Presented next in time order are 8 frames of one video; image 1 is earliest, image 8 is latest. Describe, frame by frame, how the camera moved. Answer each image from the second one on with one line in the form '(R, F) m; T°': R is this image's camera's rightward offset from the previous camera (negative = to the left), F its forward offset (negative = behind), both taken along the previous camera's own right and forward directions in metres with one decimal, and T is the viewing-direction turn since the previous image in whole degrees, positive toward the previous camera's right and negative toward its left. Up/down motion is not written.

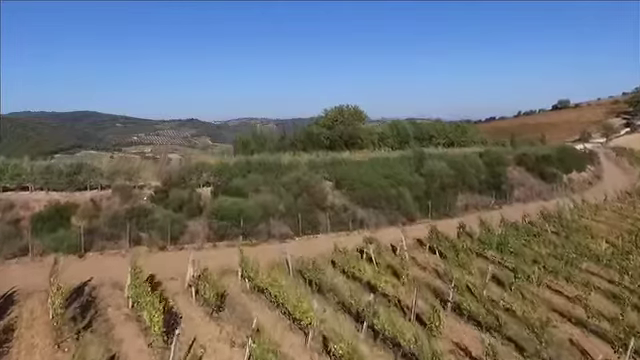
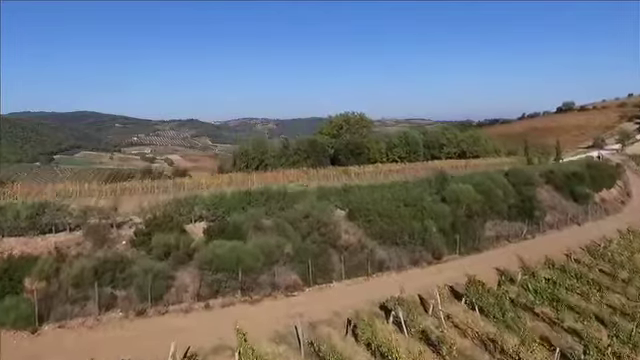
(-0.6, +3.5) m; 0°
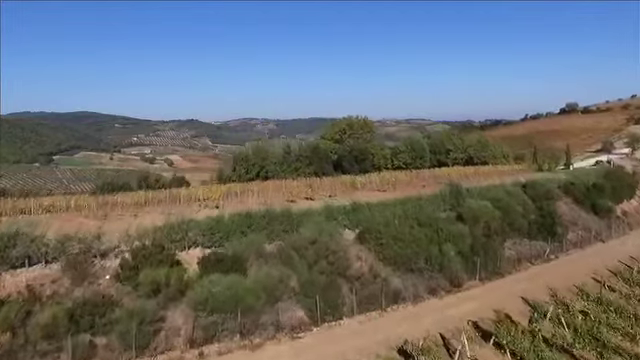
(-0.3, +2.0) m; 0°
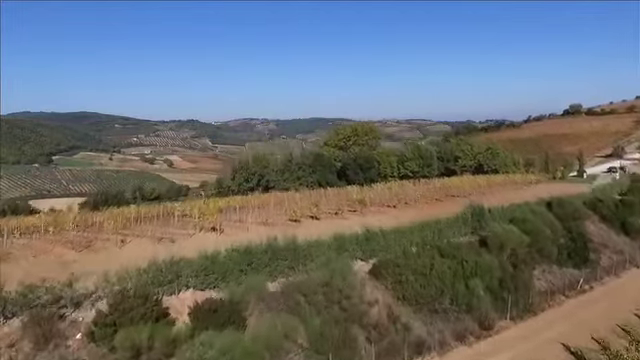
(-0.4, +2.5) m; 0°
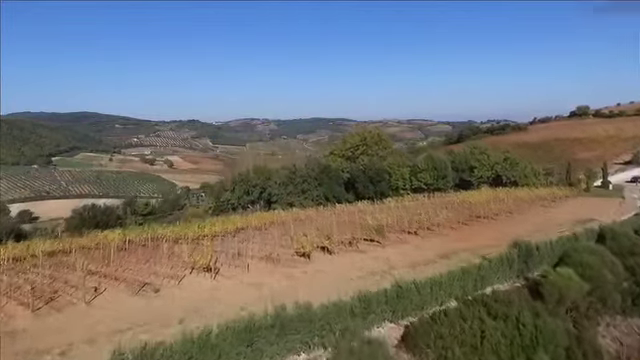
(-0.7, +3.9) m; 0°
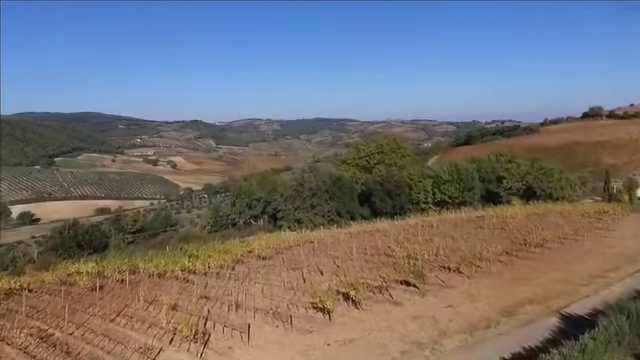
(-0.9, +5.4) m; 0°
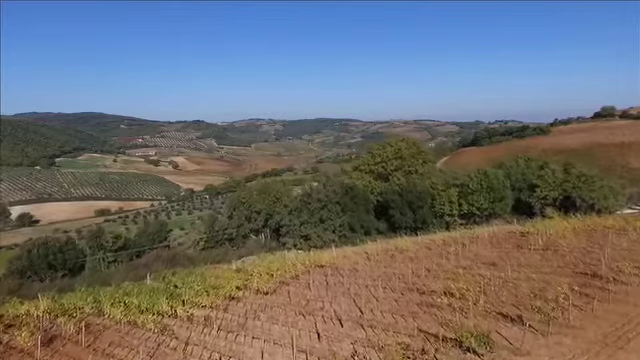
(-0.7, +5.6) m; 0°
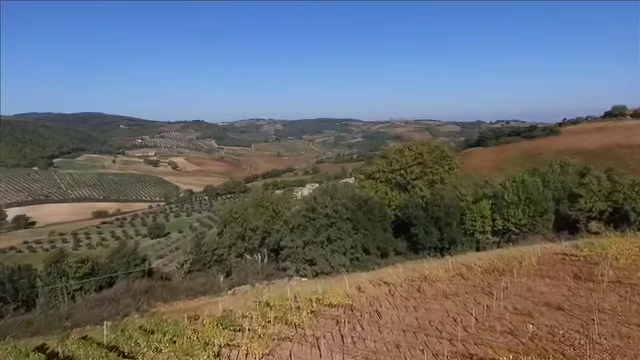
(-0.5, +6.2) m; 0°
